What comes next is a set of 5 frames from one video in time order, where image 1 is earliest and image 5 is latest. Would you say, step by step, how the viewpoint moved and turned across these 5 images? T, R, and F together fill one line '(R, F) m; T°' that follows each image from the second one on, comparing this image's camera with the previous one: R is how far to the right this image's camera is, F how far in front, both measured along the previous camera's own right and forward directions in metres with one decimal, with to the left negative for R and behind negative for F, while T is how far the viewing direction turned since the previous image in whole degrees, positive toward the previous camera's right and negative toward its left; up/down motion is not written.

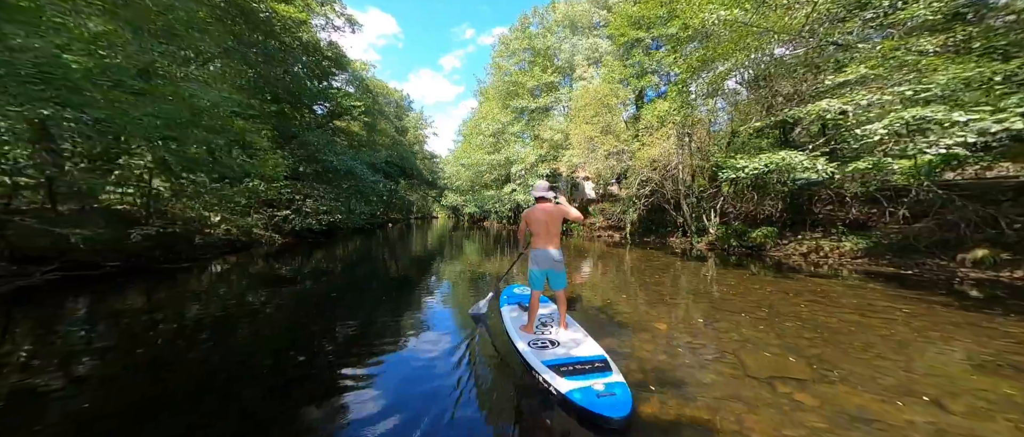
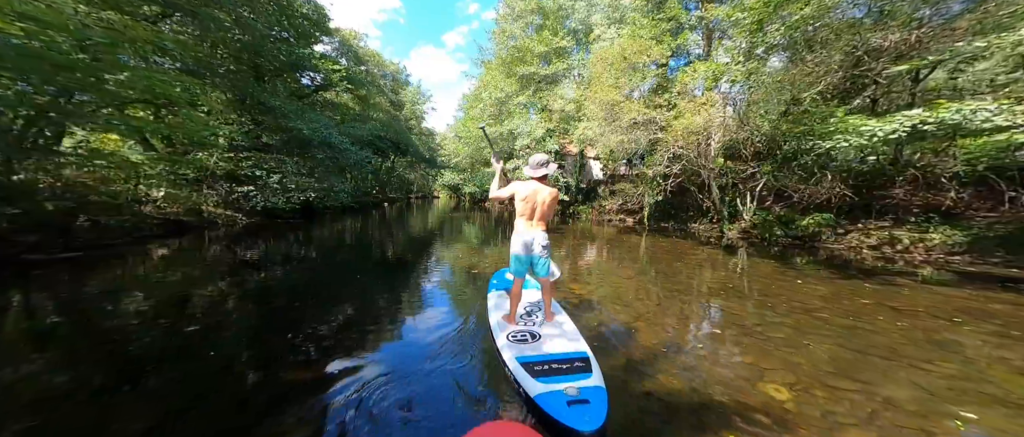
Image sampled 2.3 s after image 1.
(-0.1, +1.7) m; 0°
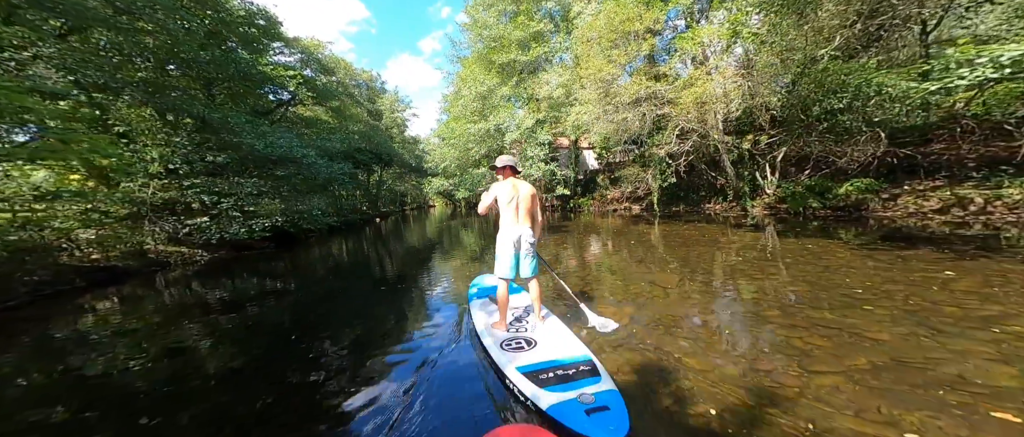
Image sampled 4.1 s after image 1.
(-0.1, +1.3) m; +1°
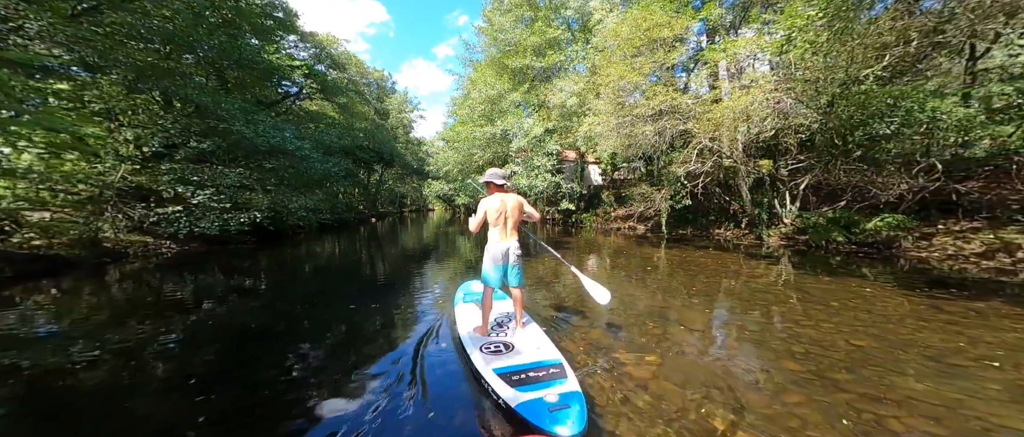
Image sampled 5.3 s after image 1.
(-0.1, +0.6) m; 0°
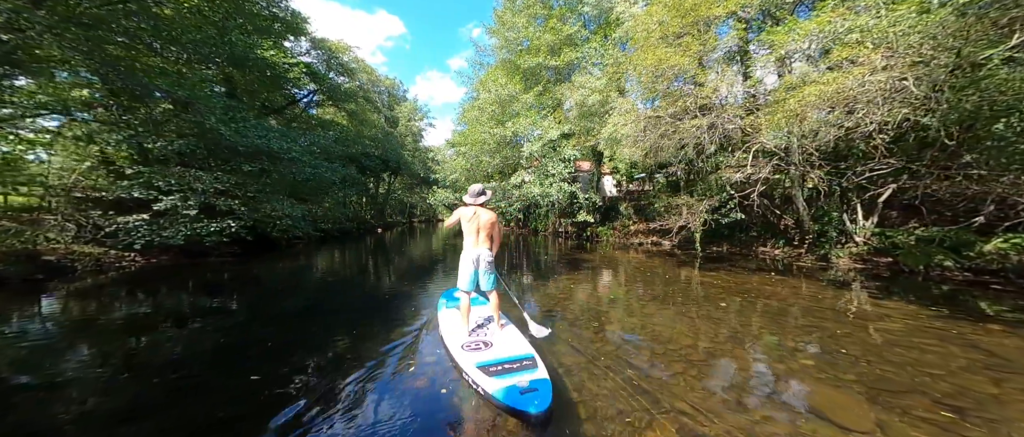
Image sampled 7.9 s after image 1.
(-0.1, +1.4) m; -2°
